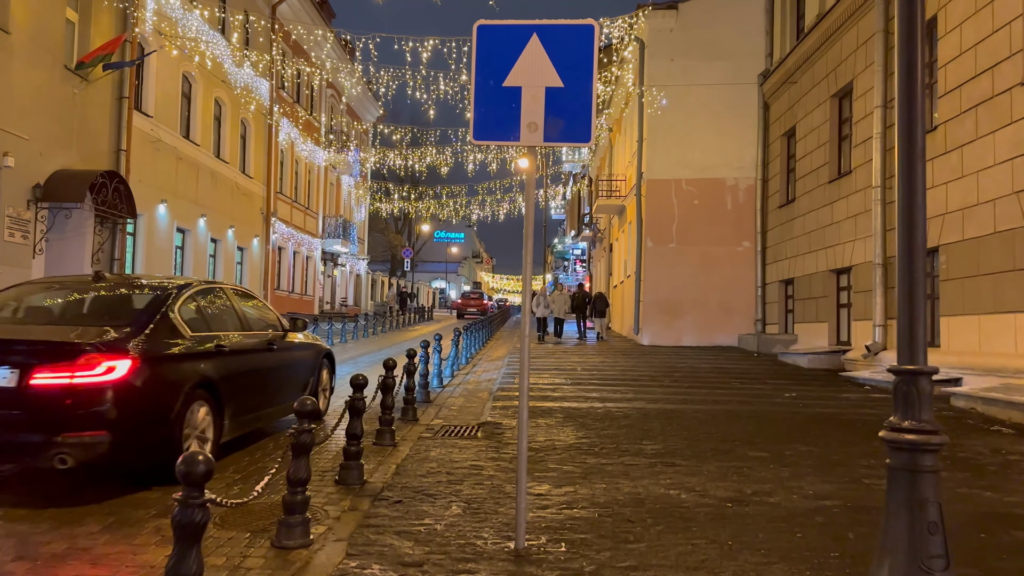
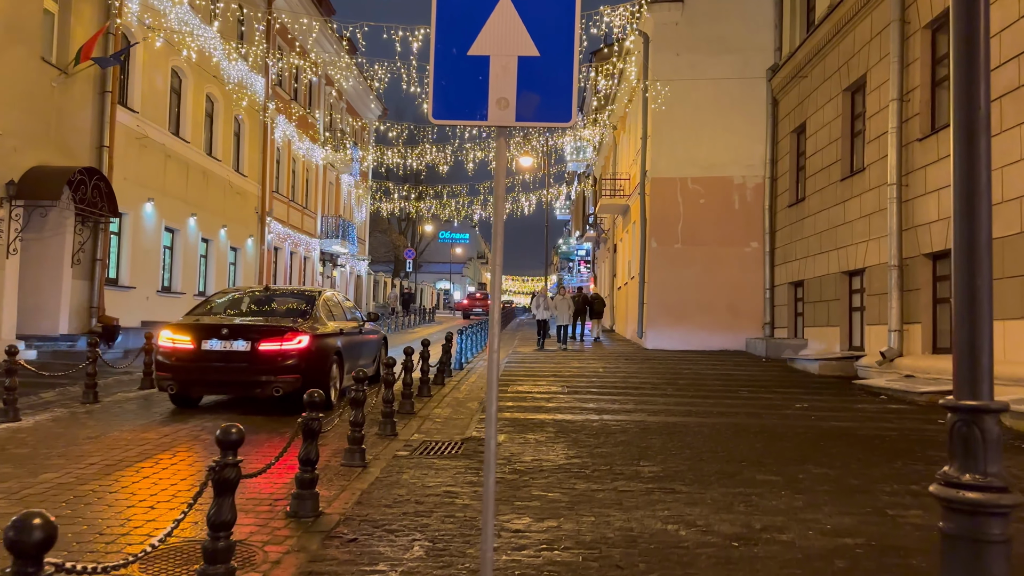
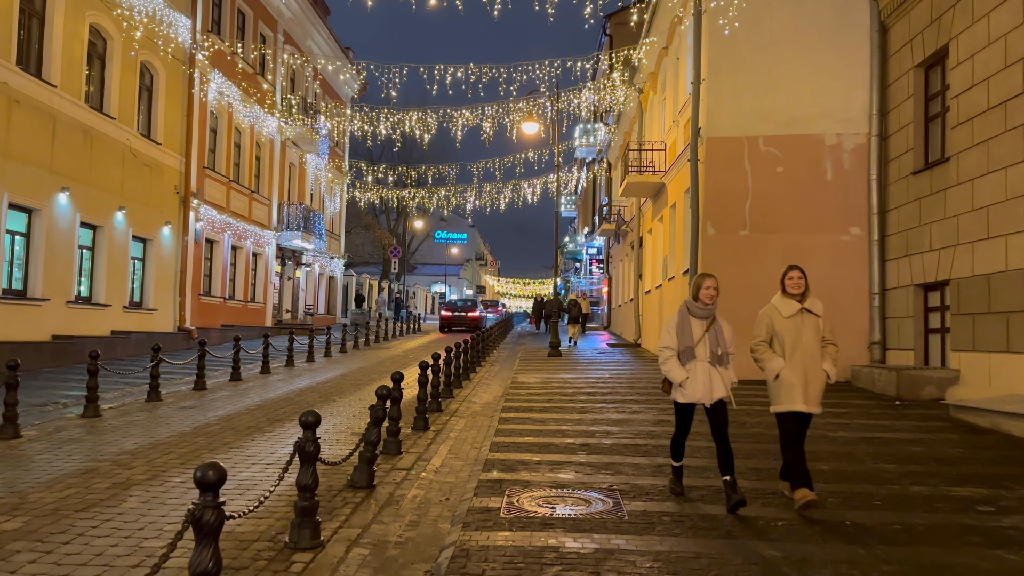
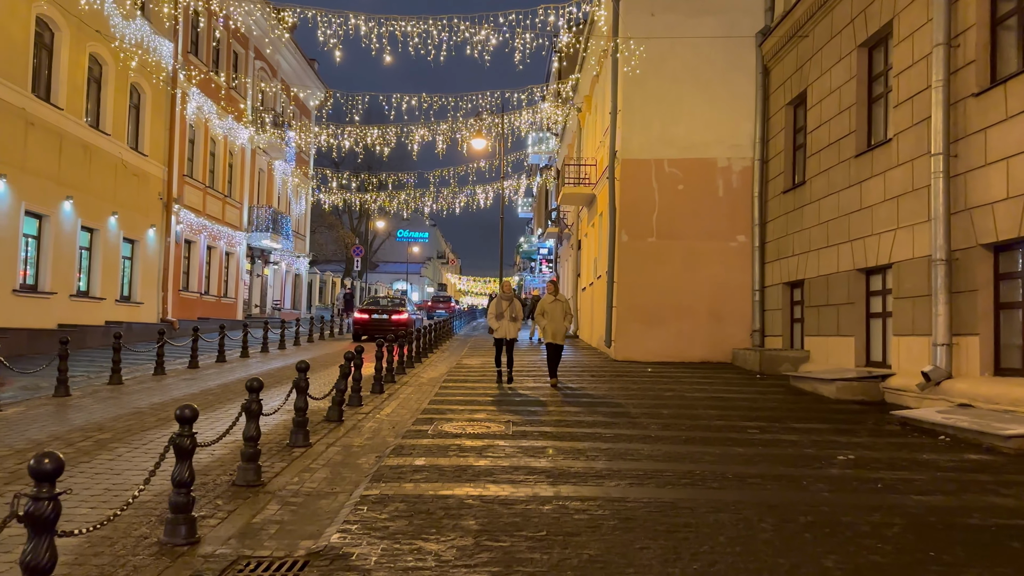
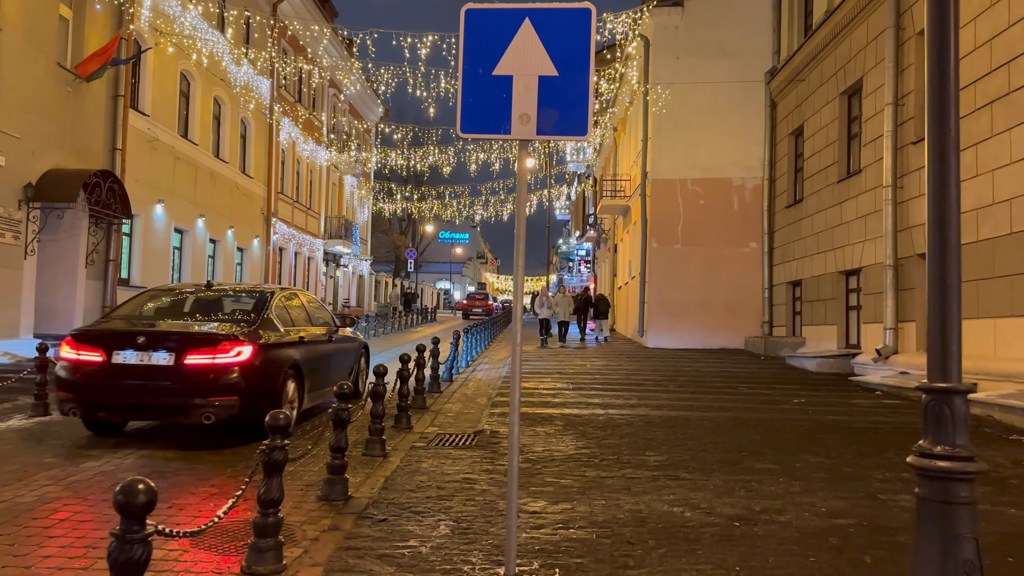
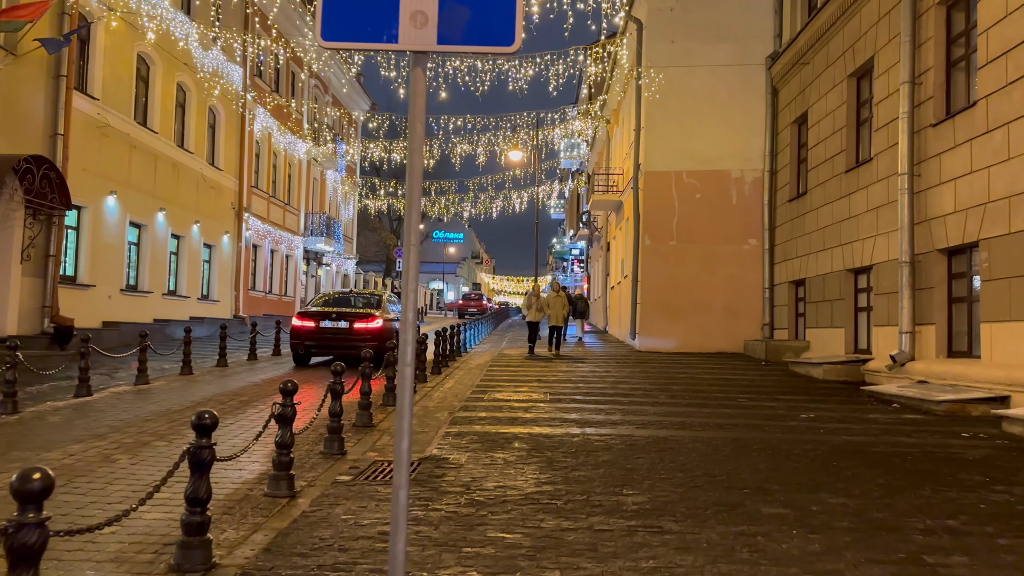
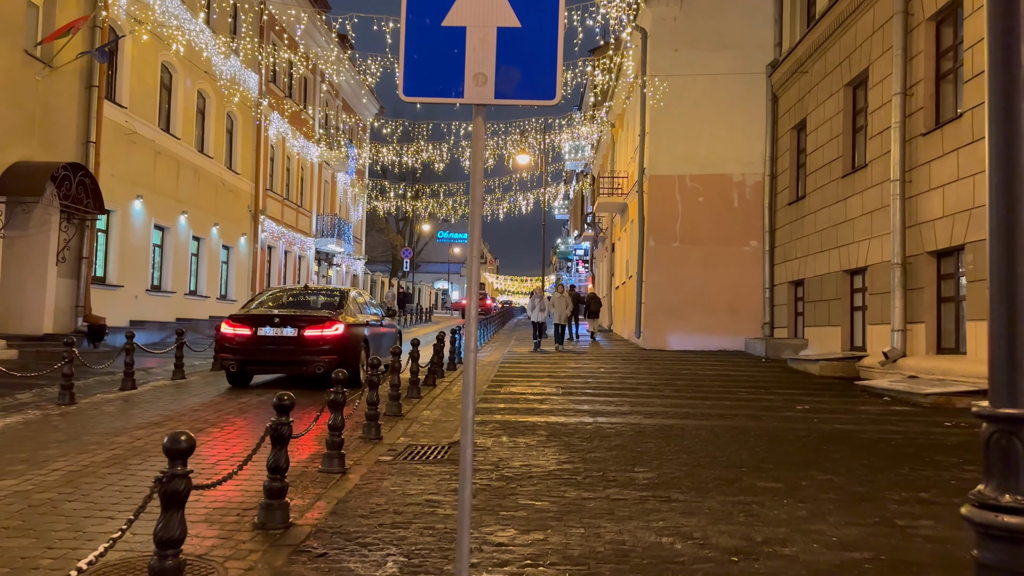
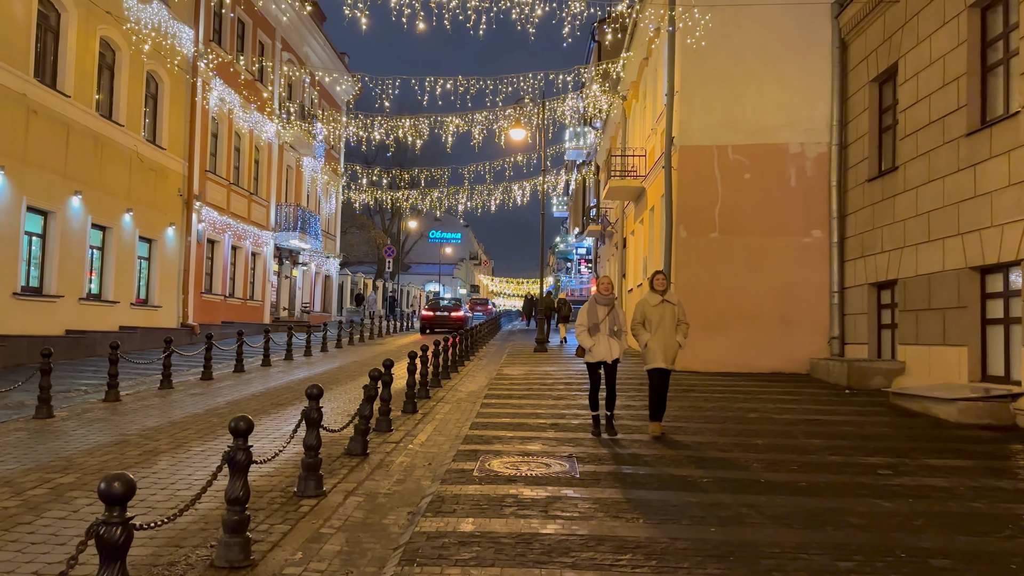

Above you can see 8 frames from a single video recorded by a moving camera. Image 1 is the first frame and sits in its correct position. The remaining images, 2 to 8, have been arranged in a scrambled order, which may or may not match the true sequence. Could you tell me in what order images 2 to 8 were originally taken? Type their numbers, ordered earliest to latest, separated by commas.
5, 2, 7, 6, 4, 8, 3
